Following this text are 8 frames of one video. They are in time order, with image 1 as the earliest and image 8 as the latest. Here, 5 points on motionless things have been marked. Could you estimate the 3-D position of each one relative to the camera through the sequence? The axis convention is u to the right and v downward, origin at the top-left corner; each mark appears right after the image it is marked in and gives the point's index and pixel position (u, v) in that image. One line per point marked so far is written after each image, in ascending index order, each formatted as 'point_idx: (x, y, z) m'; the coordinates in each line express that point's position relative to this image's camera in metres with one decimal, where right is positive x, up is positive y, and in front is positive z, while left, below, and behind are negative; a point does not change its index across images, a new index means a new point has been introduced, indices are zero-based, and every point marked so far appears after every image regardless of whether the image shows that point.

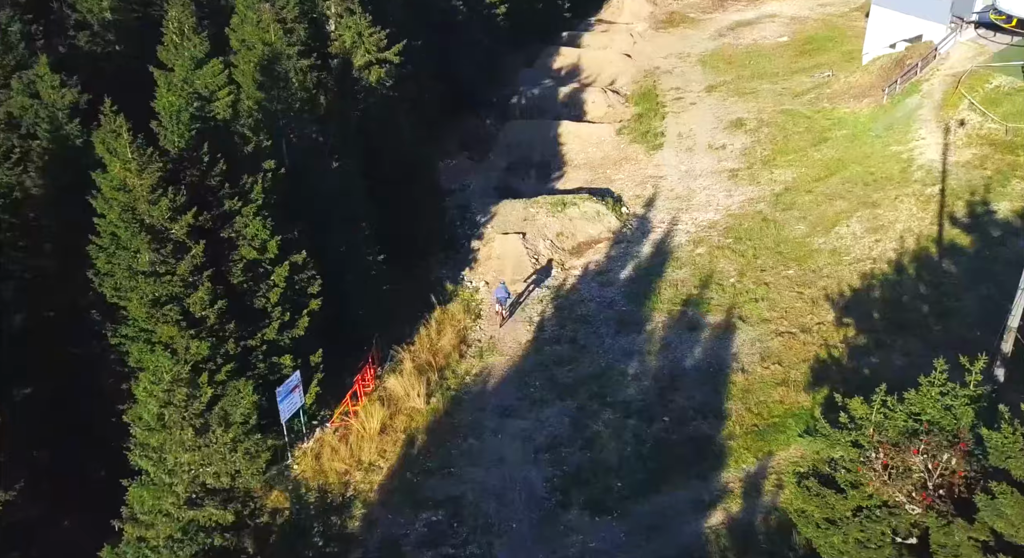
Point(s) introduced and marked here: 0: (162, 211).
0: (-7.6, +1.4, +19.5) m
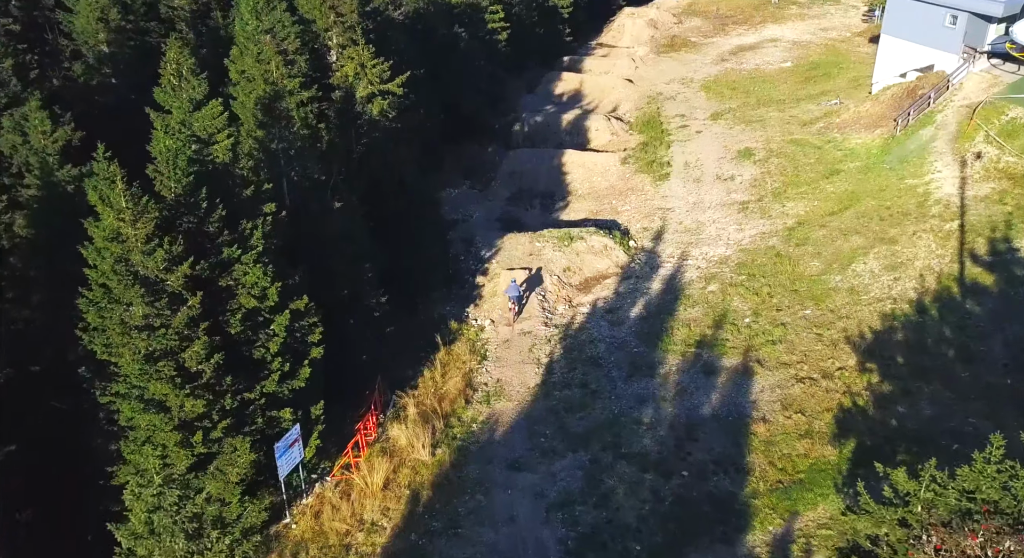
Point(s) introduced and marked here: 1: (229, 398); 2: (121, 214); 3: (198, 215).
0: (-7.3, +0.3, +18.5) m
1: (-6.2, -2.6, +19.6) m
2: (-8.1, +1.3, +18.4) m
3: (-7.1, +1.4, +20.1) m
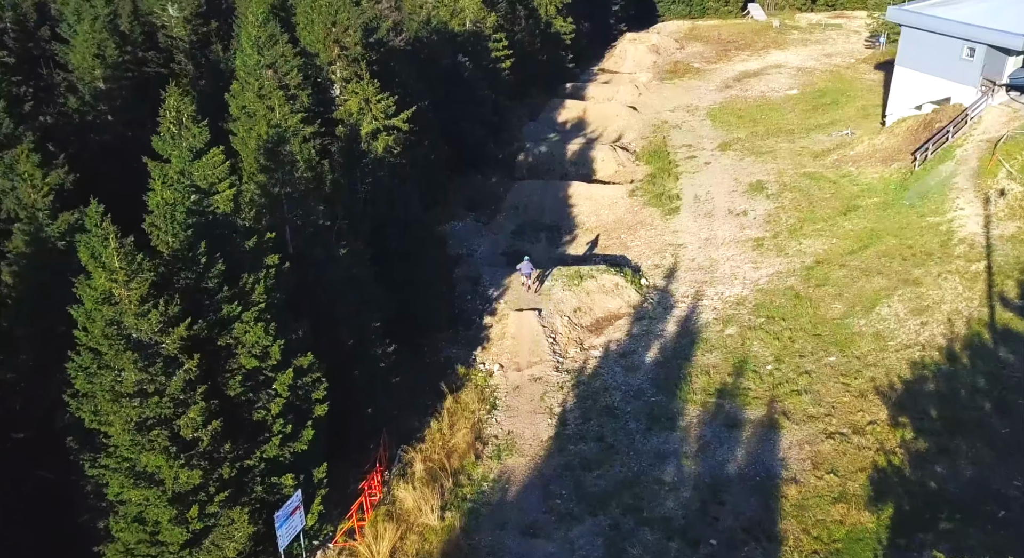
0: (-7.0, -0.9, +17.3) m
1: (-5.8, -3.8, +18.3) m
2: (-7.7, +0.1, +17.2) m
3: (-6.7, +0.2, +18.9) m
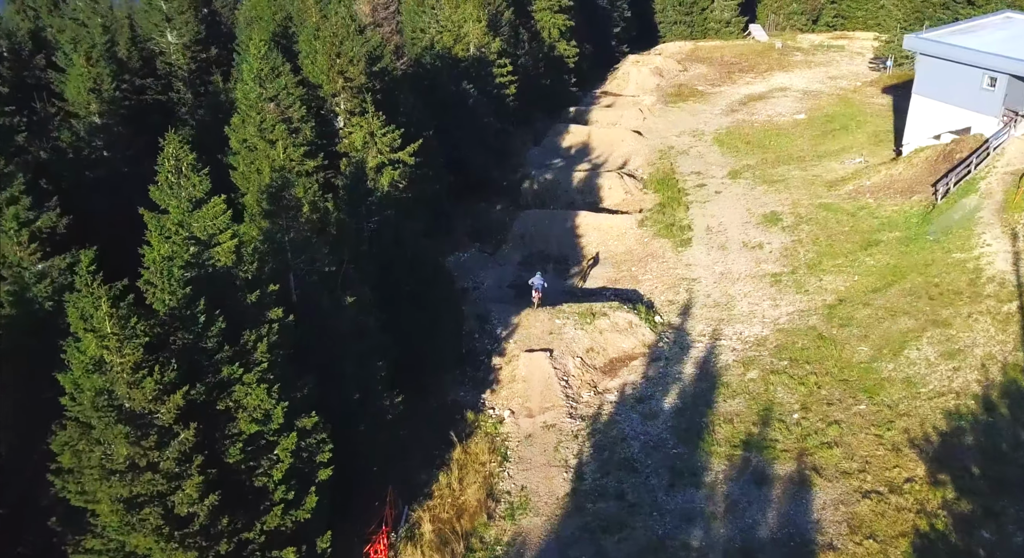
0: (-6.5, -2.0, +15.9) m
1: (-5.4, -5.0, +16.9) m
2: (-7.2, -1.1, +15.9) m
3: (-6.3, -1.0, +17.6) m
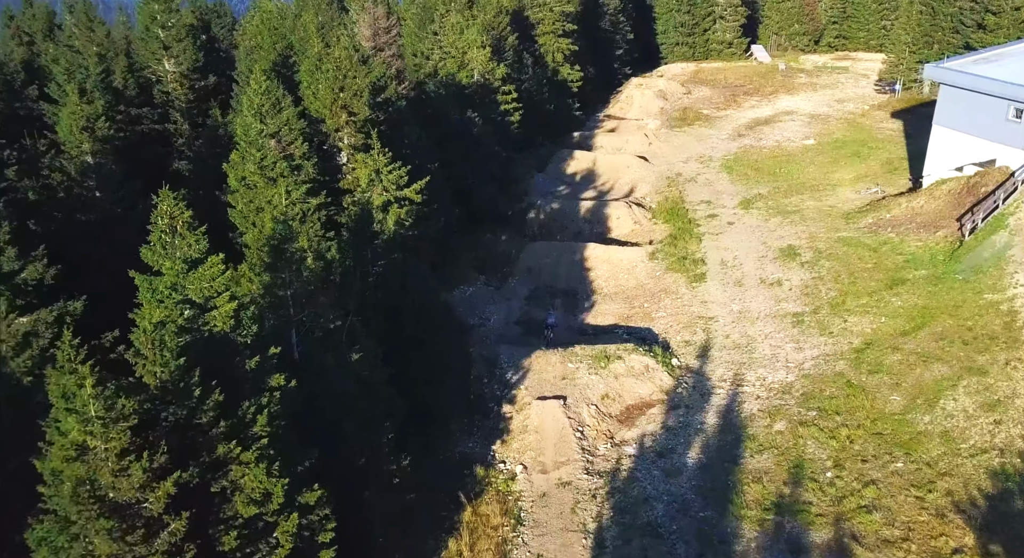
0: (-6.1, -3.2, +14.4) m
1: (-4.9, -6.2, +15.2) m
2: (-6.8, -2.3, +14.3) m
3: (-5.8, -2.3, +16.1) m
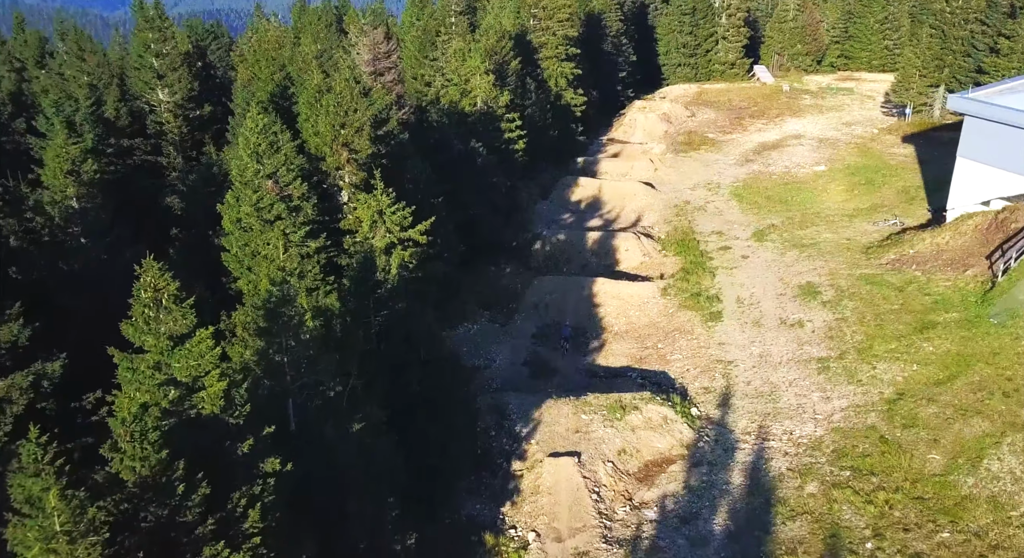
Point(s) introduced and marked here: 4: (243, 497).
0: (-5.7, -4.5, +12.5) m
1: (-4.5, -7.5, +13.3) m
2: (-6.4, -3.6, +12.5) m
3: (-5.4, -3.6, +14.2) m
4: (-4.5, -3.8, +15.3) m
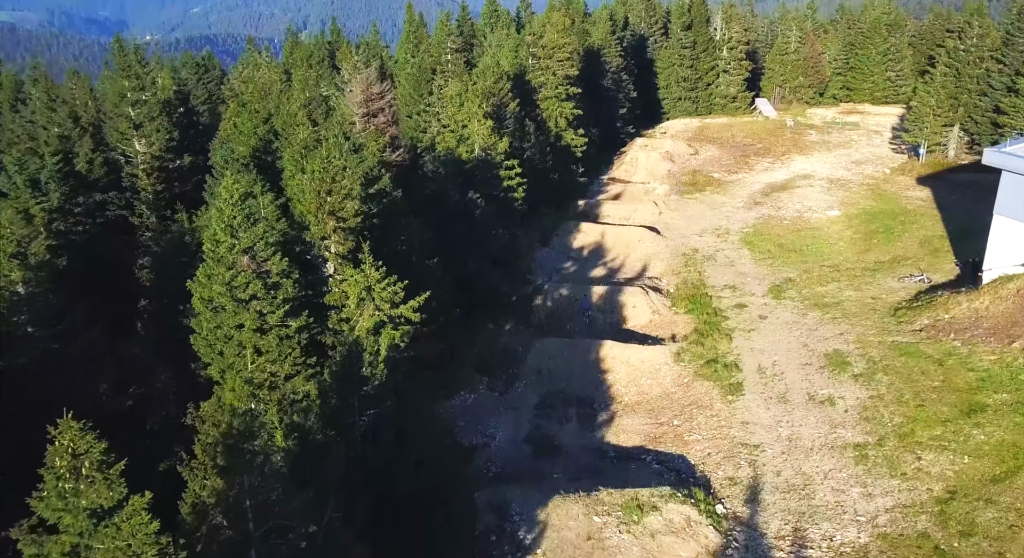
0: (-5.5, -6.6, +9.1) m
1: (-4.3, -9.6, +9.9) m
2: (-6.2, -5.7, +9.2) m
3: (-5.3, -5.8, +10.9) m
4: (-4.3, -6.0, +12.0) m
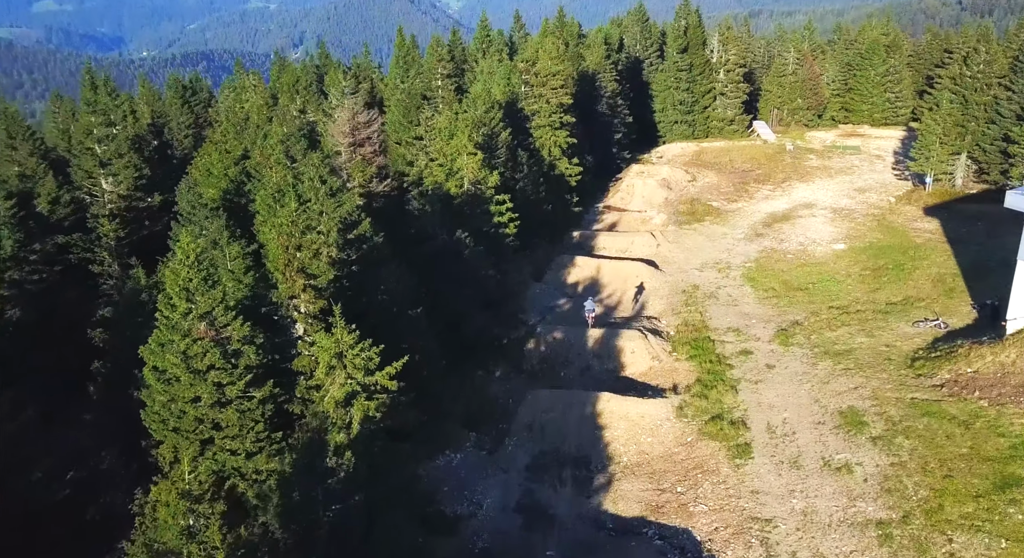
0: (-5.8, -8.2, +6.3) m
1: (-4.6, -11.2, +7.0) m
2: (-6.5, -7.2, +6.3) m
3: (-5.5, -7.3, +8.0) m
4: (-4.6, -7.6, +9.1) m
